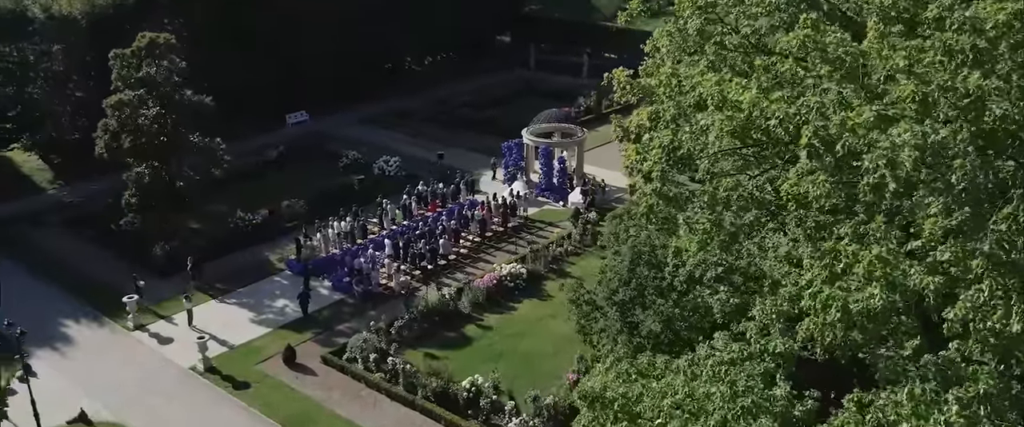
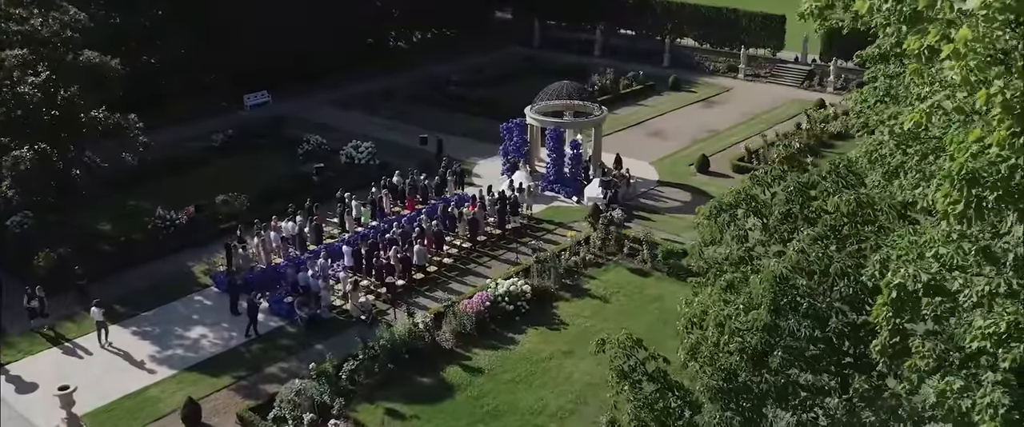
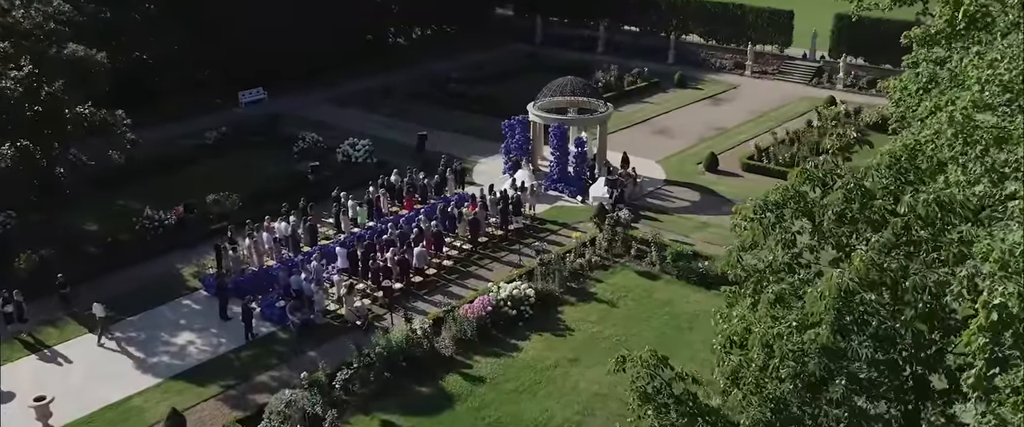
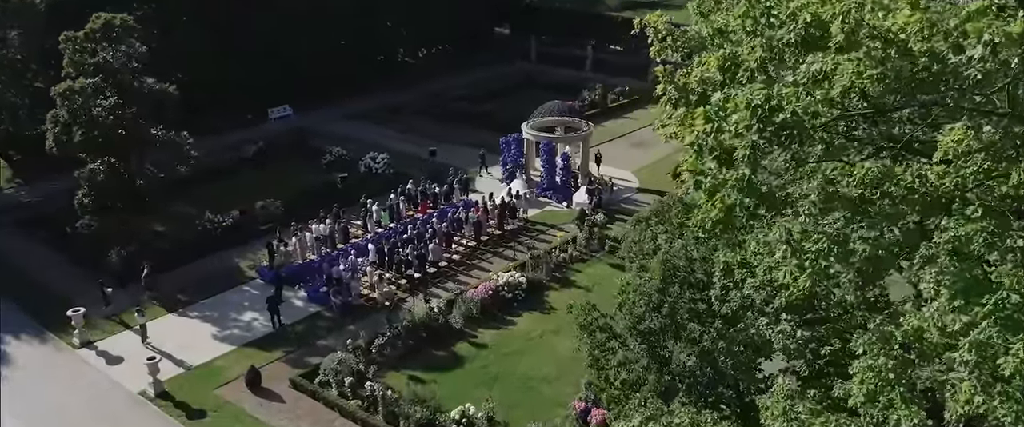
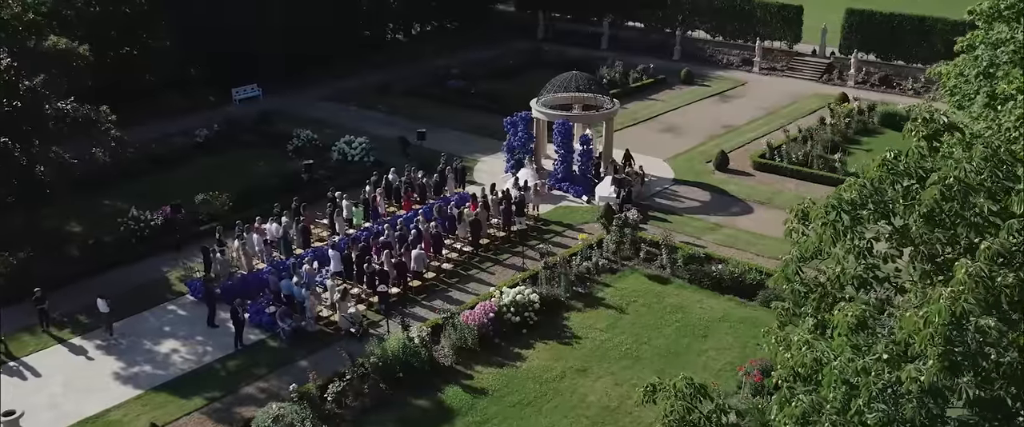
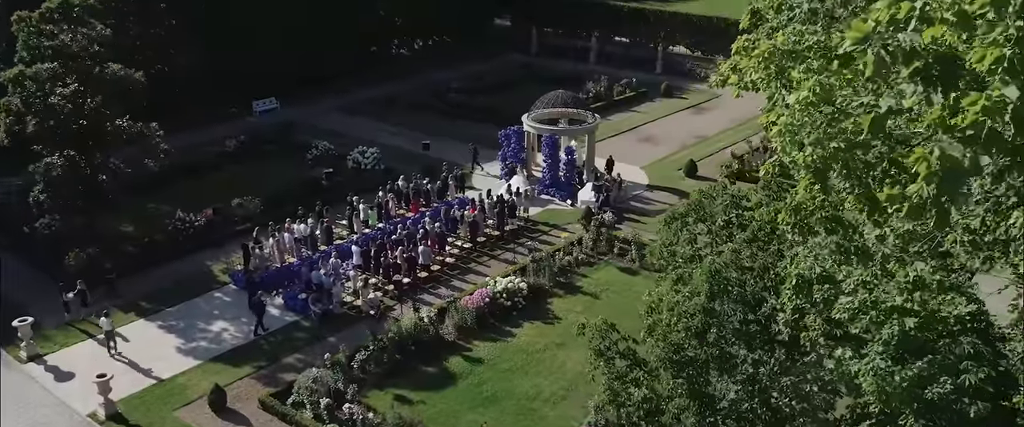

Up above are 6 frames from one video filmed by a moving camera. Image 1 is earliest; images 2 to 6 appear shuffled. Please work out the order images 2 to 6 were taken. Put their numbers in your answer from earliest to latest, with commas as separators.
4, 6, 2, 3, 5
